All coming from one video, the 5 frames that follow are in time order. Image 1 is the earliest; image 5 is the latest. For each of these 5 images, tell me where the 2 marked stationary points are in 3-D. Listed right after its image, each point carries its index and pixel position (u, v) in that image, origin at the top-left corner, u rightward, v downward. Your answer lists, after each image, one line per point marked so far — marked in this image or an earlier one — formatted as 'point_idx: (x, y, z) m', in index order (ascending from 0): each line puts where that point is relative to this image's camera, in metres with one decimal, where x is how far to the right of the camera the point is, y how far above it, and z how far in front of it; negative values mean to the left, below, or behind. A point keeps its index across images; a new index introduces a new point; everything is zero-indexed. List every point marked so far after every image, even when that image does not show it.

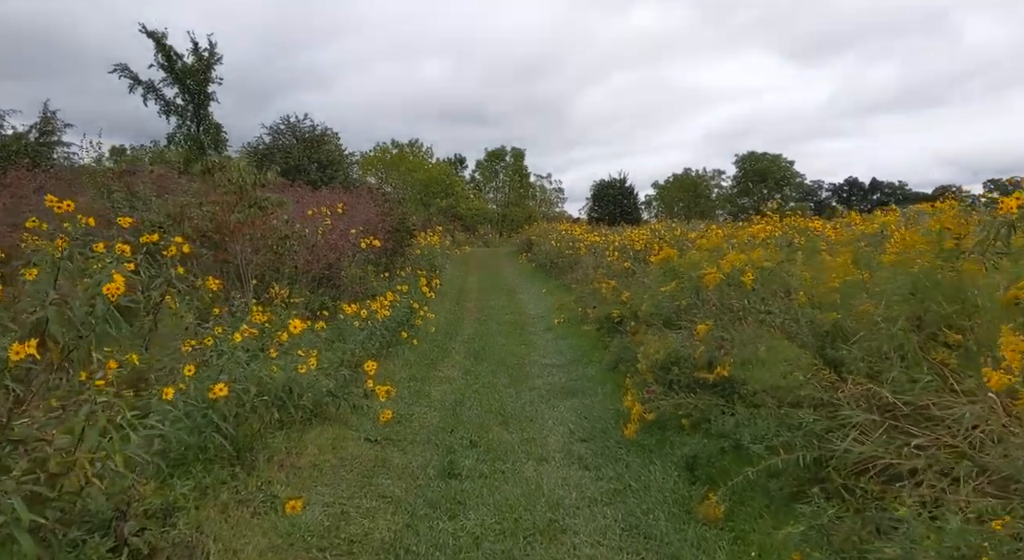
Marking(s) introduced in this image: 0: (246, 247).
0: (-2.9, +0.3, +6.4) m
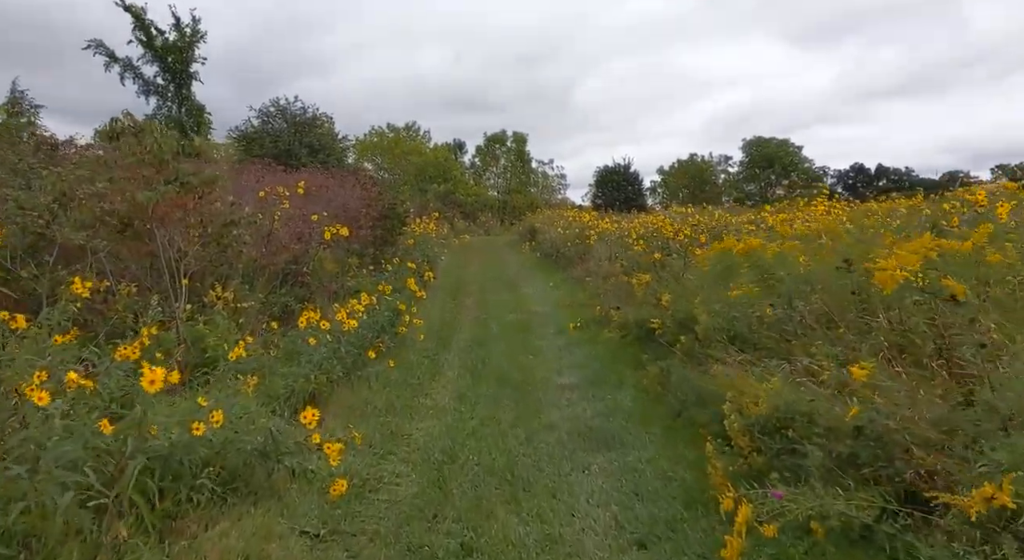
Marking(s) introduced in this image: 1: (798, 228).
0: (-2.8, +0.3, +4.9) m
1: (+2.2, +0.4, +4.5) m
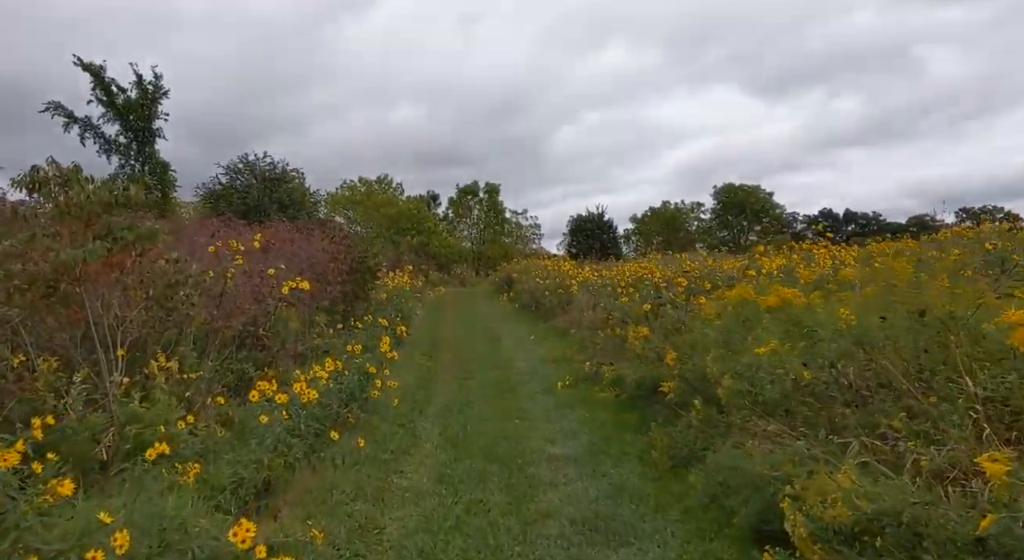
0: (-2.9, -0.2, +4.3) m
1: (+2.1, 0.0, +4.1) m
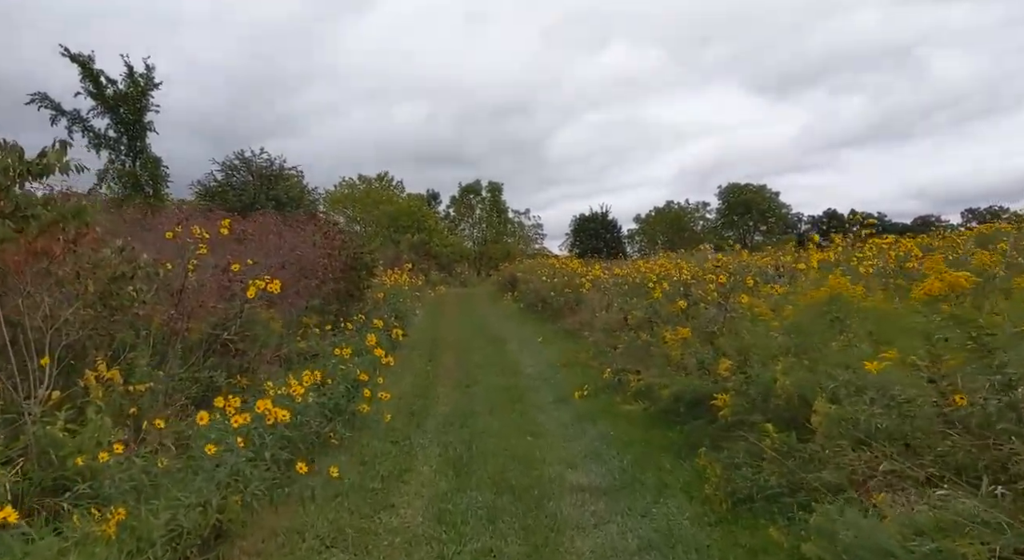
0: (-2.8, -0.1, +3.5) m
1: (+2.2, +0.1, +3.3) m
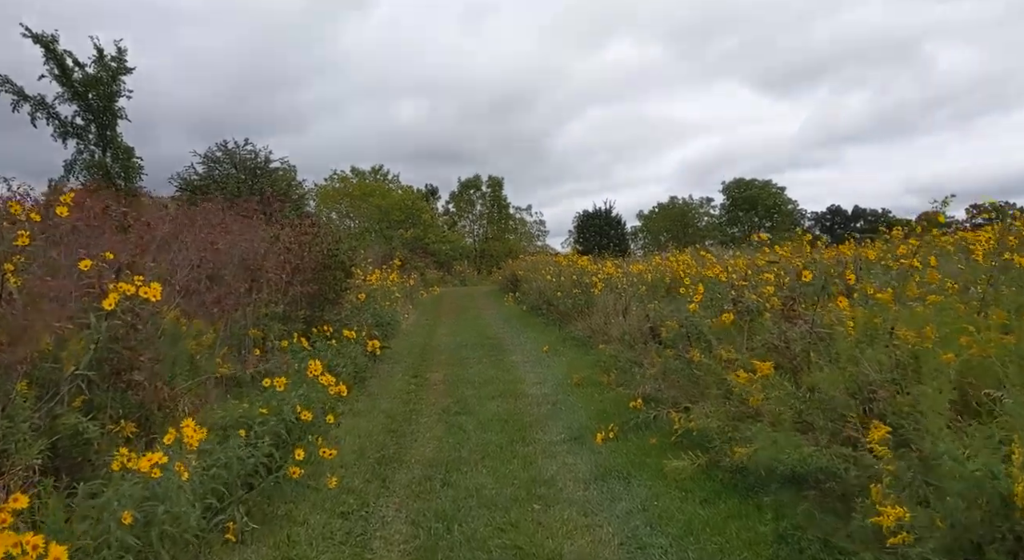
0: (-2.8, -0.1, +2.0) m
1: (+2.2, 0.0, +1.8) m
